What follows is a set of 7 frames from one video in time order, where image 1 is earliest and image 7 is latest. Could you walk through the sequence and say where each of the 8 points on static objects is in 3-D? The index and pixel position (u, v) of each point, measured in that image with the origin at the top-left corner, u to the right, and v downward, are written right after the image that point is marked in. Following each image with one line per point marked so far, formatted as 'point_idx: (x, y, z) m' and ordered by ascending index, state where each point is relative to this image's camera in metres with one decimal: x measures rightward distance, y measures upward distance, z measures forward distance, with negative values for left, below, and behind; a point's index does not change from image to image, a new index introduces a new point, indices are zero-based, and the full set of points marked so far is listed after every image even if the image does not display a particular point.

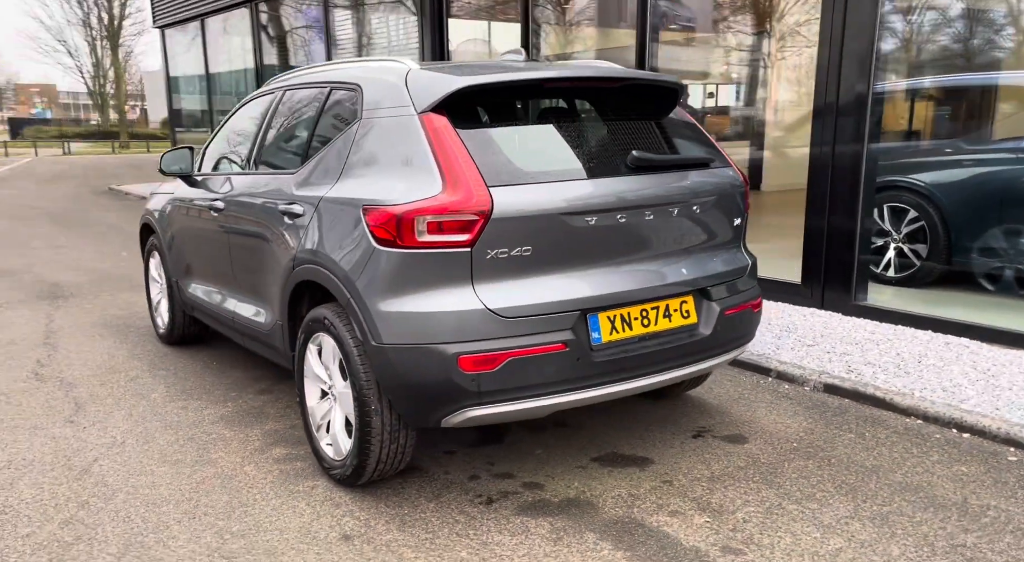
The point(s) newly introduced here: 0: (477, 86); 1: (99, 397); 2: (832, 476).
0: (-0.2, +0.8, +3.0) m
1: (-2.5, -0.7, +4.7) m
2: (+1.3, -0.8, +3.2) m
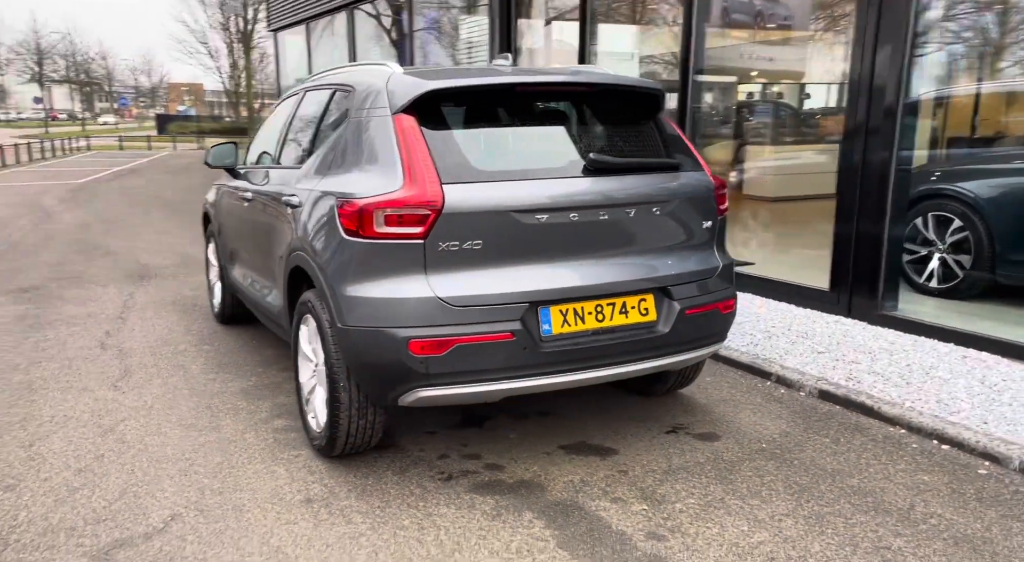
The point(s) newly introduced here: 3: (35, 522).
0: (-0.3, +0.8, +3.2) m
1: (-2.4, -0.6, +5.2) m
2: (+1.1, -0.8, +3.3) m
3: (-1.8, -0.9, +3.0) m
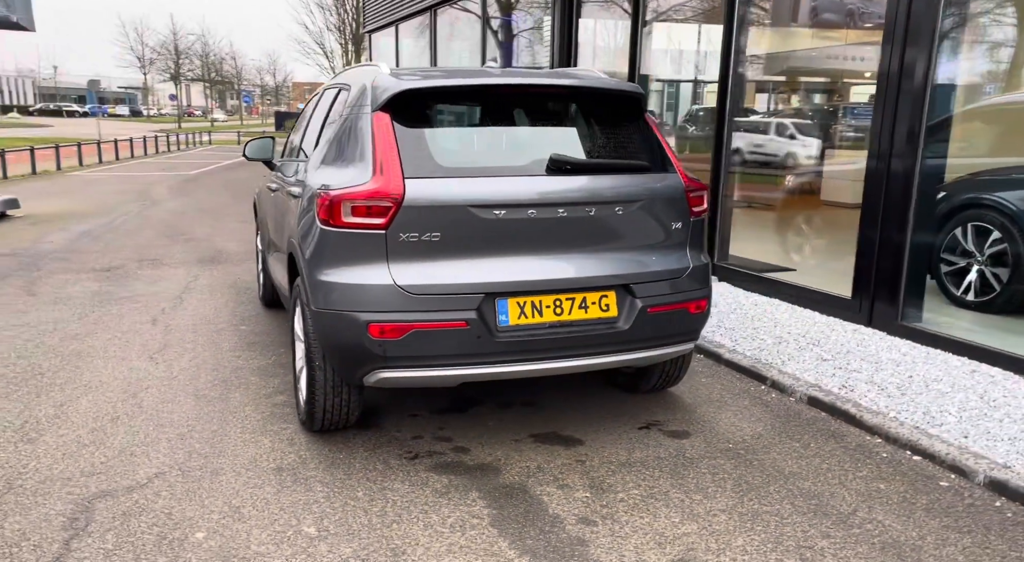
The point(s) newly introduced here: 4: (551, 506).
0: (-0.4, +0.8, +3.4) m
1: (-2.3, -0.4, +5.6) m
2: (+1.0, -0.8, +3.3) m
3: (-2.0, -0.8, +3.3) m
4: (+0.1, -0.9, +3.0) m
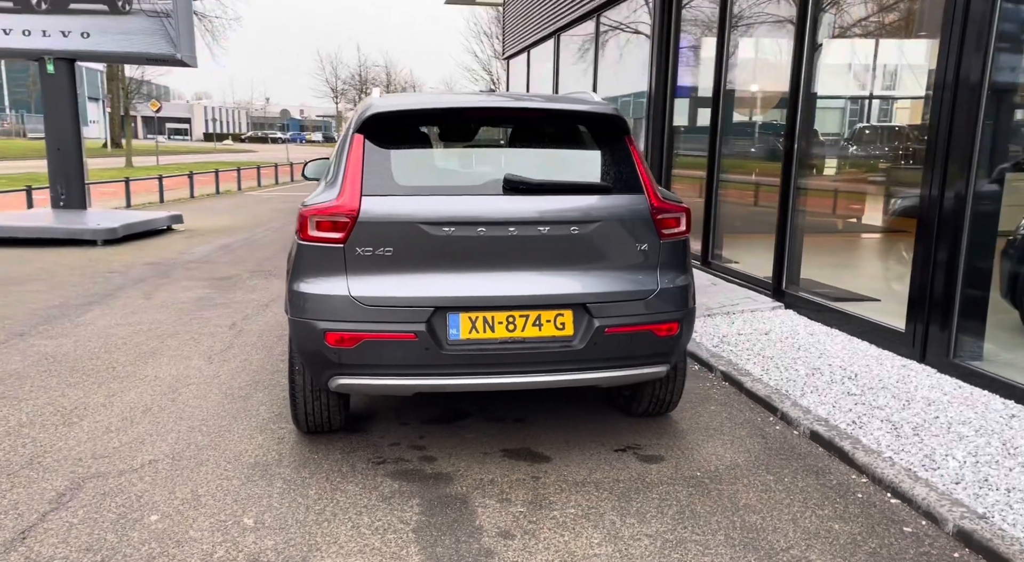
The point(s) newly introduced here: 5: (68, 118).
0: (-0.6, +0.8, +3.6) m
1: (-2.1, -0.5, +6.1) m
2: (+0.7, -0.9, +3.2) m
3: (-2.2, -0.8, +3.8) m
4: (-0.1, -0.9, +3.1) m
5: (-7.6, +2.8, +13.6) m
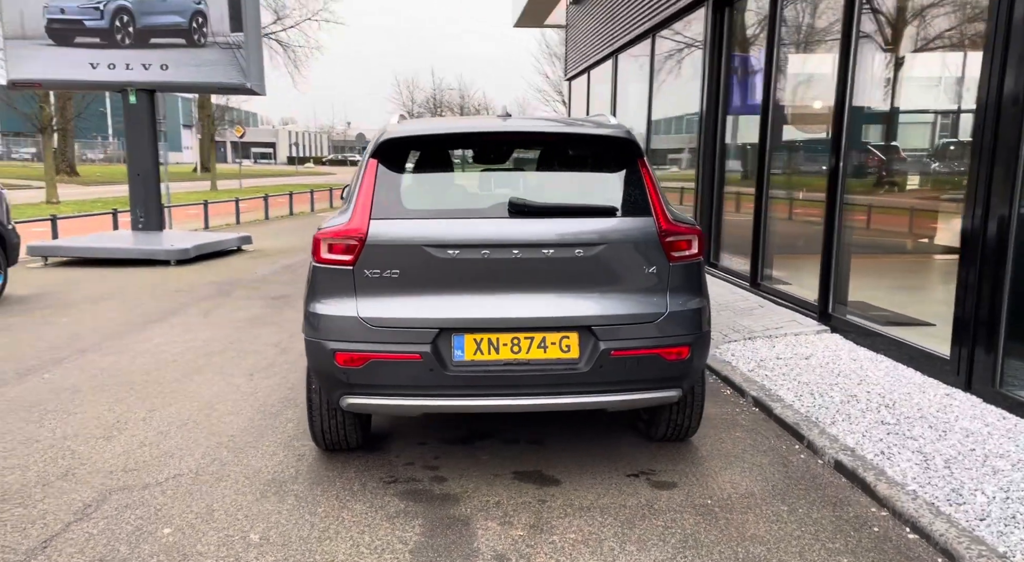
0: (-0.5, +0.7, +3.7) m
1: (-1.8, -0.7, +6.3) m
2: (+0.7, -1.0, +3.1) m
3: (-2.1, -0.9, +4.0) m
4: (-0.1, -1.0, +3.1) m
5: (-6.6, +2.5, +14.3) m
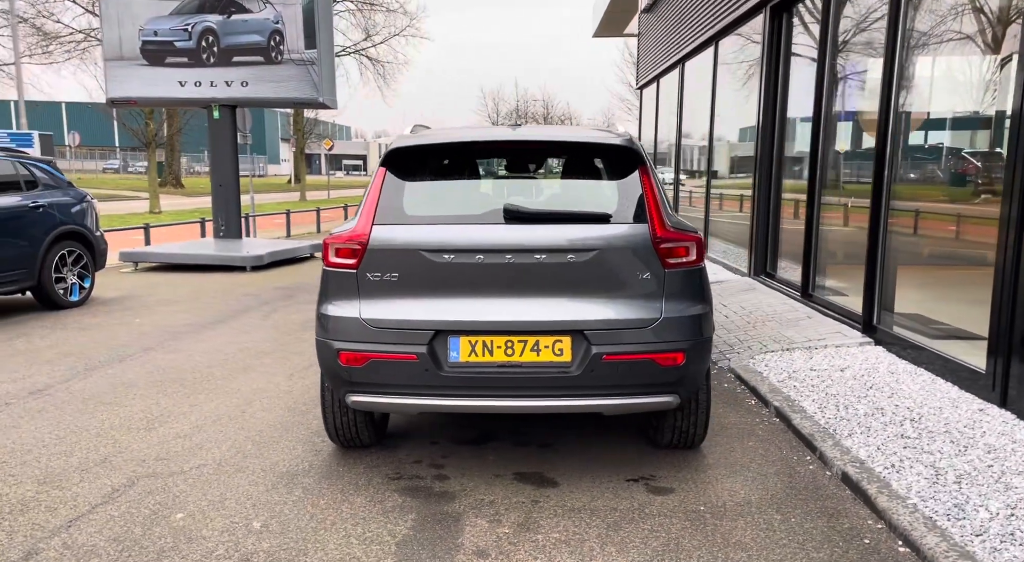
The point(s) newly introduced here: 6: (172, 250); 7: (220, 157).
0: (-0.5, +0.7, +3.9) m
1: (-1.5, -0.7, +6.5) m
2: (+0.7, -1.0, +3.1) m
3: (-2.1, -0.9, +4.2) m
4: (-0.2, -1.0, +3.2) m
5: (-5.5, +2.4, +15.1) m
6: (-6.3, +0.6, +14.6) m
7: (-5.7, +2.4, +15.1) m
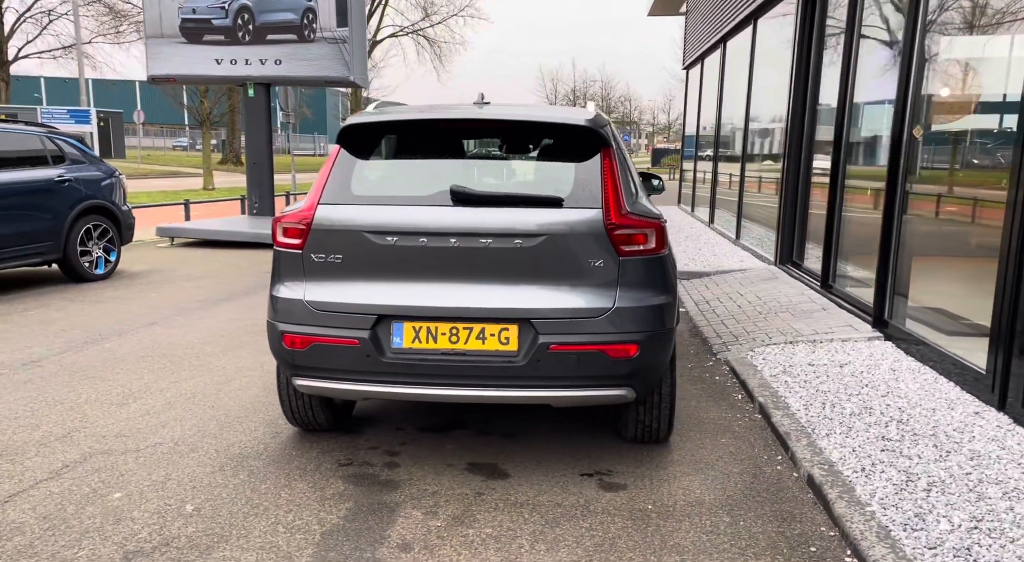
0: (-0.7, +0.7, +3.7) m
1: (-1.6, -0.5, +6.5) m
2: (+0.4, -1.0, +3.0) m
3: (-2.3, -0.8, +4.3) m
4: (-0.5, -1.0, +3.1) m
5: (-5.0, +2.8, +15.2) m
6: (-5.9, +1.0, +14.8) m
7: (-5.1, +2.8, +15.2) m
